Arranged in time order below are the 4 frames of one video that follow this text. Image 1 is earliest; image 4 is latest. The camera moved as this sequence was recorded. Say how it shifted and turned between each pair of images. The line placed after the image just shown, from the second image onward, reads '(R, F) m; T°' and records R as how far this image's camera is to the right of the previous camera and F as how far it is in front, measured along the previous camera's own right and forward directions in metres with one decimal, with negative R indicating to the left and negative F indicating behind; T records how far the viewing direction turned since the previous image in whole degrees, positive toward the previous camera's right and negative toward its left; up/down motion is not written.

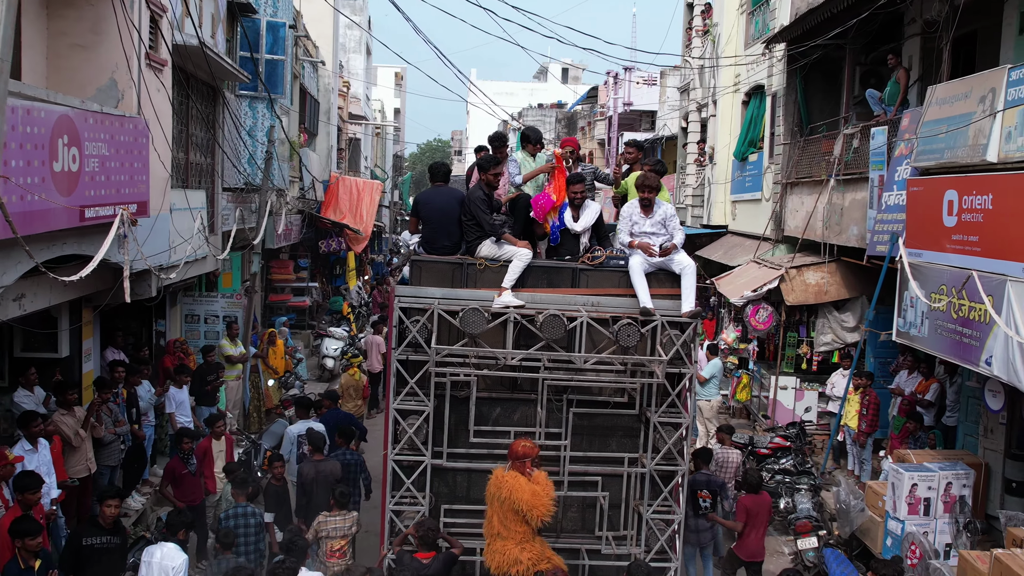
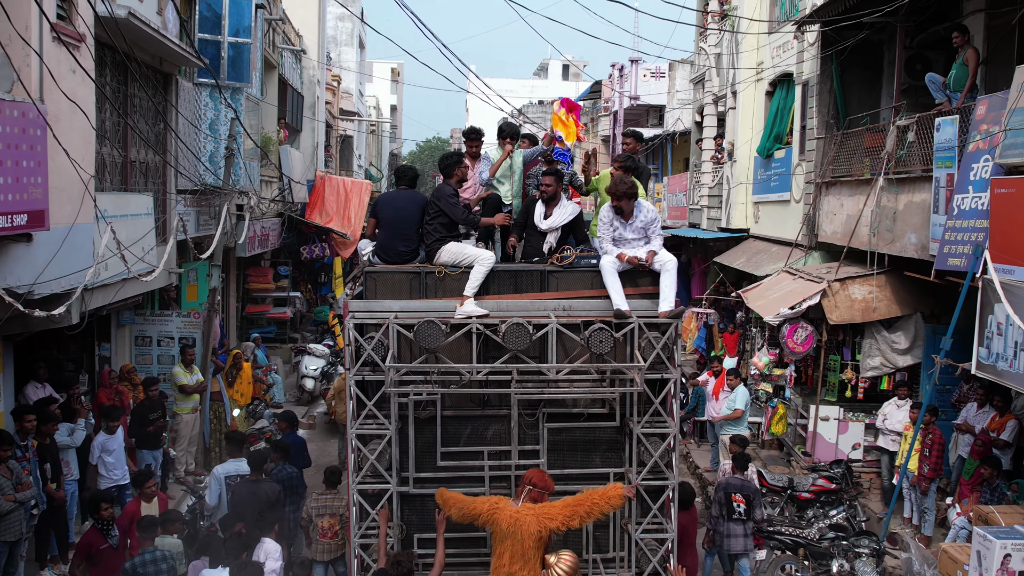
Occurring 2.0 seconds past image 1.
(0.0, +1.7) m; 0°
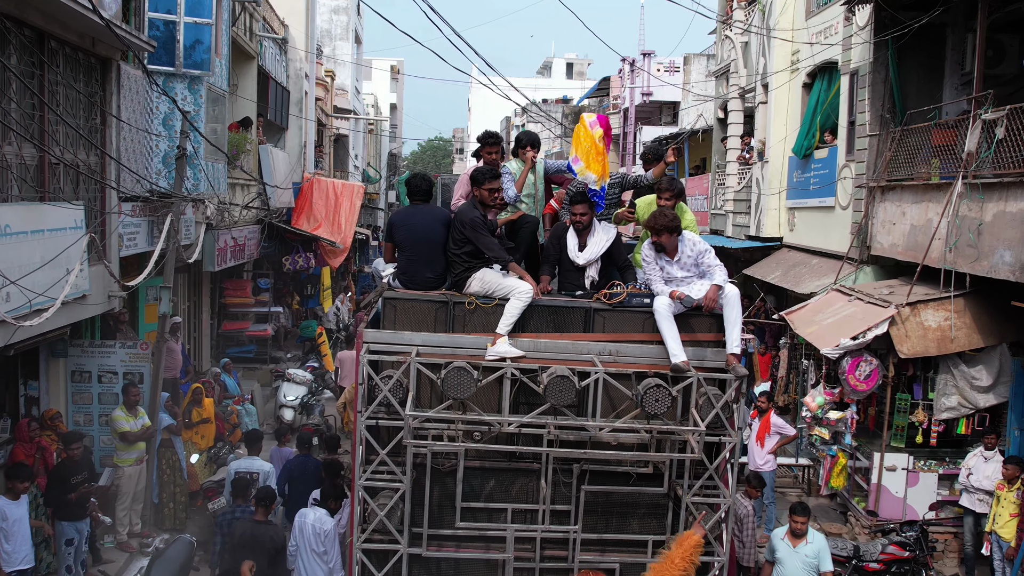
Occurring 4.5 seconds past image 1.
(0.0, +1.8) m; 0°
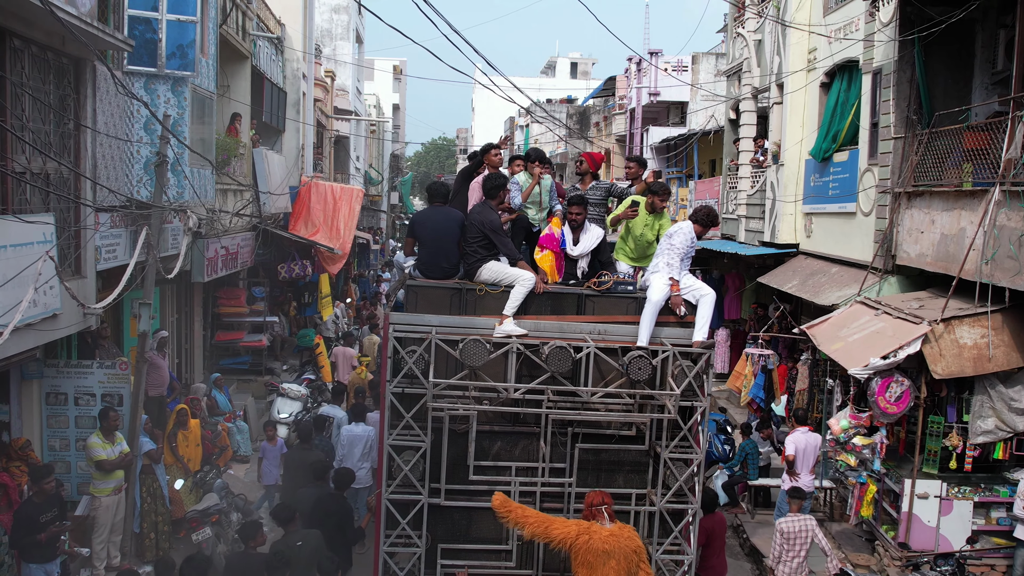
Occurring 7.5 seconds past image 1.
(0.0, +0.6) m; 0°
